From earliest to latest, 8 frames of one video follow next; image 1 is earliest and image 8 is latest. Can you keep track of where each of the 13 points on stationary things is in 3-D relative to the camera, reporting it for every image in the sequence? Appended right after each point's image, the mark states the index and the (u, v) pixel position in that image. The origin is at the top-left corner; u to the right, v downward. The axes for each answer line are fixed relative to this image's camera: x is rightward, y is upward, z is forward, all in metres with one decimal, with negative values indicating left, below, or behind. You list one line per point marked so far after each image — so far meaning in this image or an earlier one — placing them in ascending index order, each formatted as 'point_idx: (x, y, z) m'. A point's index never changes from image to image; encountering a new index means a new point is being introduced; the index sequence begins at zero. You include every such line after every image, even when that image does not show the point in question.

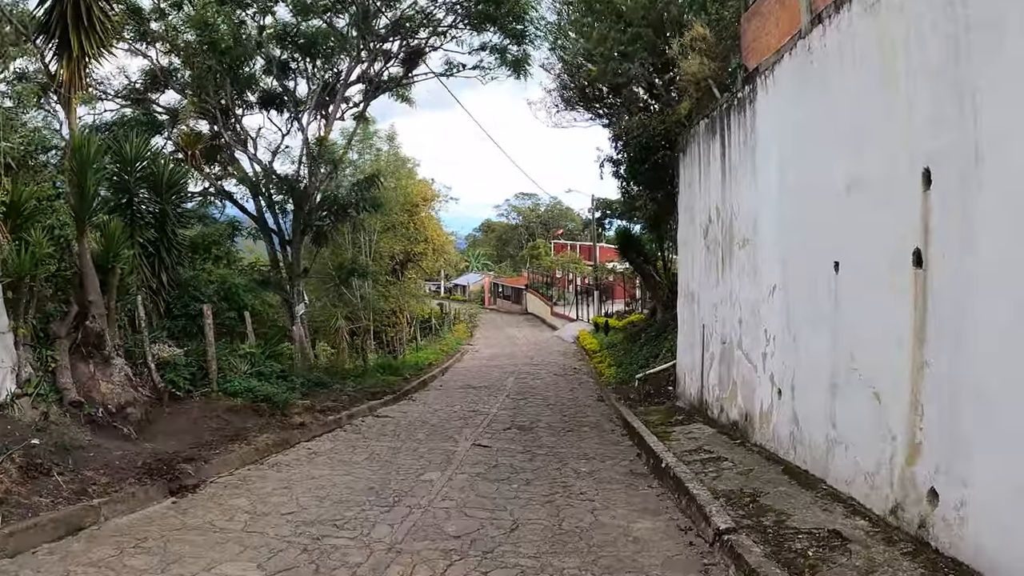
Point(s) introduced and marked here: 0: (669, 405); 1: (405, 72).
0: (+1.9, -1.3, +10.0) m
1: (-1.6, +3.3, +14.0) m
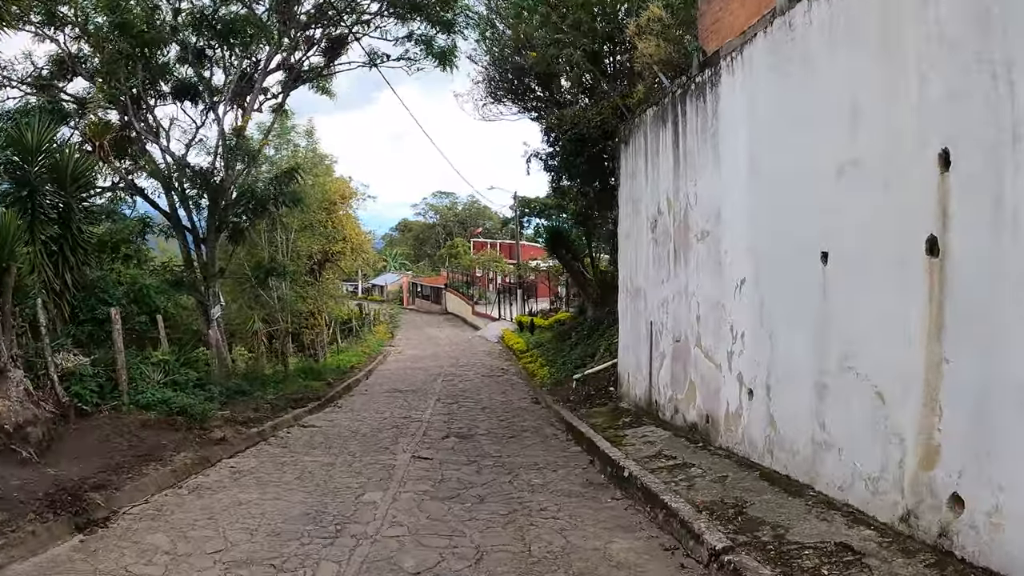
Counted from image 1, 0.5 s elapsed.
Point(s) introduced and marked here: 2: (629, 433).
0: (+1.3, -1.3, +9.7) m
1: (-2.7, +3.3, +13.4) m
2: (+1.3, -1.3, +8.4) m
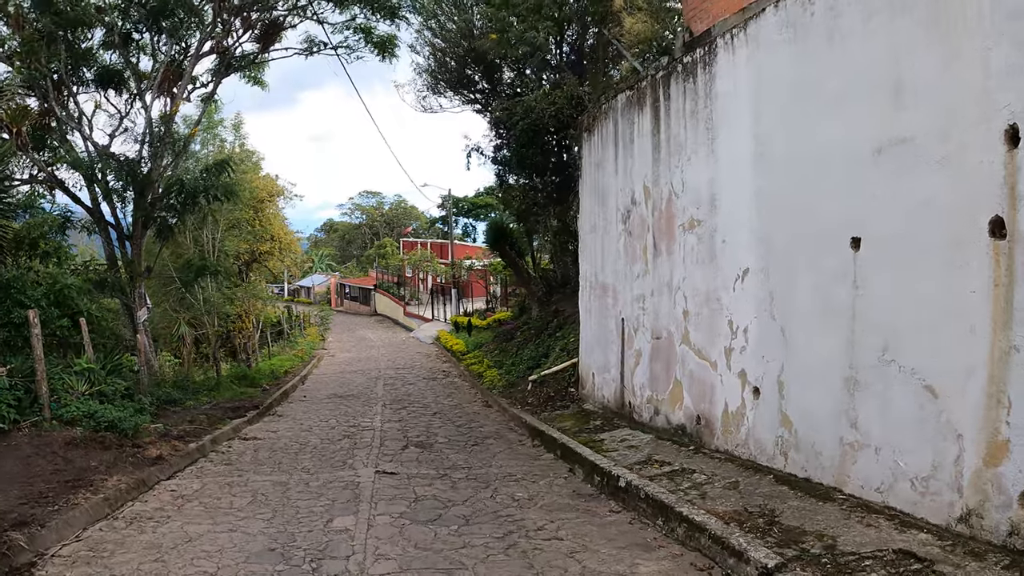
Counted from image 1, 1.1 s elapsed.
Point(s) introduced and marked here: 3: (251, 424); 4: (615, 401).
0: (+0.8, -1.2, +9.3) m
1: (-3.5, +3.3, +12.6) m
2: (+1.0, -1.3, +7.9) m
3: (-2.6, -1.3, +9.2) m
4: (+1.2, -1.1, +9.0) m
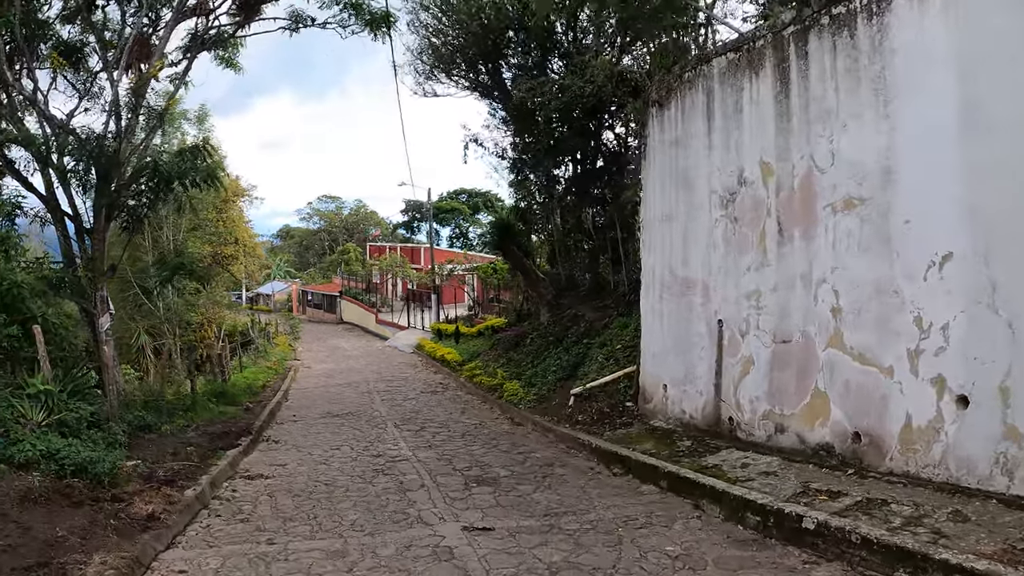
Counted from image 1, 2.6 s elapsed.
0: (+1.2, -1.2, +7.8) m
1: (-3.3, +3.2, +10.9) m
2: (+1.5, -1.2, +6.4) m
3: (-2.2, -1.3, +7.5) m
4: (+1.6, -1.0, +7.5) m
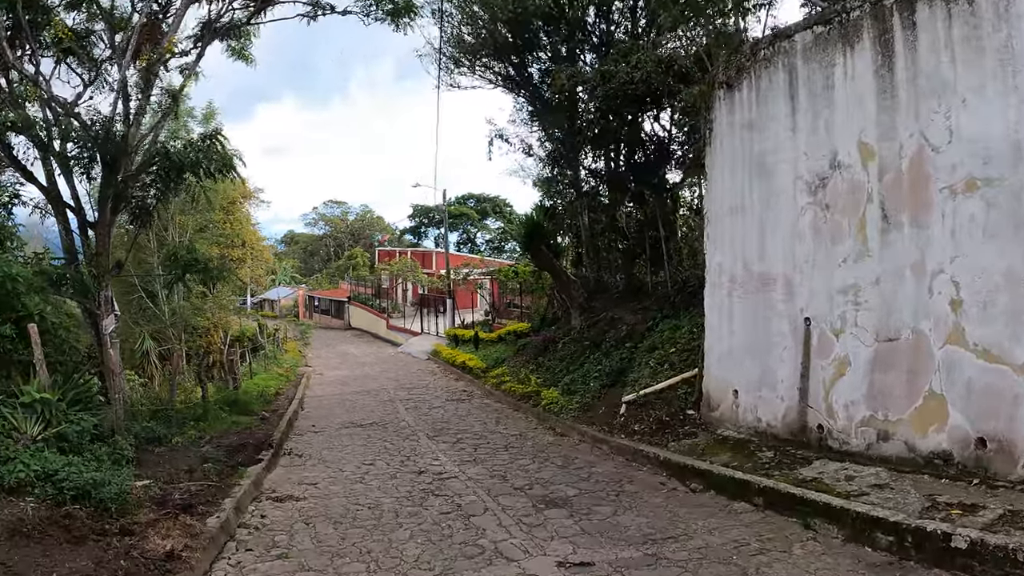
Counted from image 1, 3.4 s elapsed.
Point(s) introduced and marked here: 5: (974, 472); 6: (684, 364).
0: (+1.6, -1.2, +6.9) m
1: (-2.8, +3.2, +10.1) m
2: (+1.9, -1.2, +5.6) m
3: (-1.8, -1.3, +6.7) m
4: (+2.0, -1.0, +6.7) m
5: (+2.6, -1.1, +5.2) m
6: (+1.6, -0.7, +8.5) m
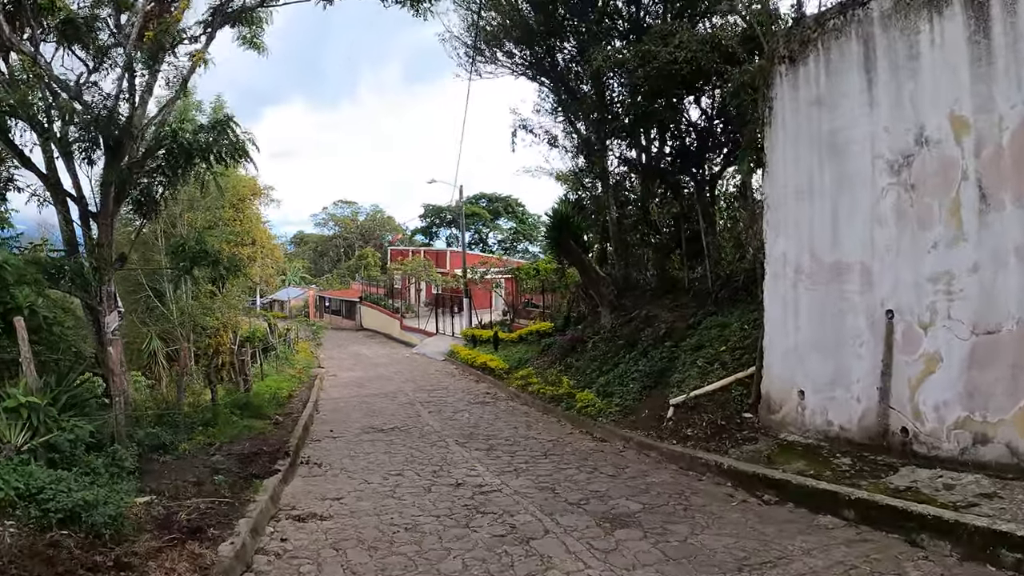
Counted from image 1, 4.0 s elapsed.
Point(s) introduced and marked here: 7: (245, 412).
0: (+1.9, -1.1, +6.2) m
1: (-2.5, +3.3, +9.5) m
2: (+2.2, -1.1, +4.9) m
3: (-1.5, -1.3, +6.0) m
4: (+2.3, -0.9, +6.0) m
5: (+2.9, -1.0, +4.5) m
6: (+1.9, -0.6, +7.8) m
7: (-2.9, -1.3, +9.8) m
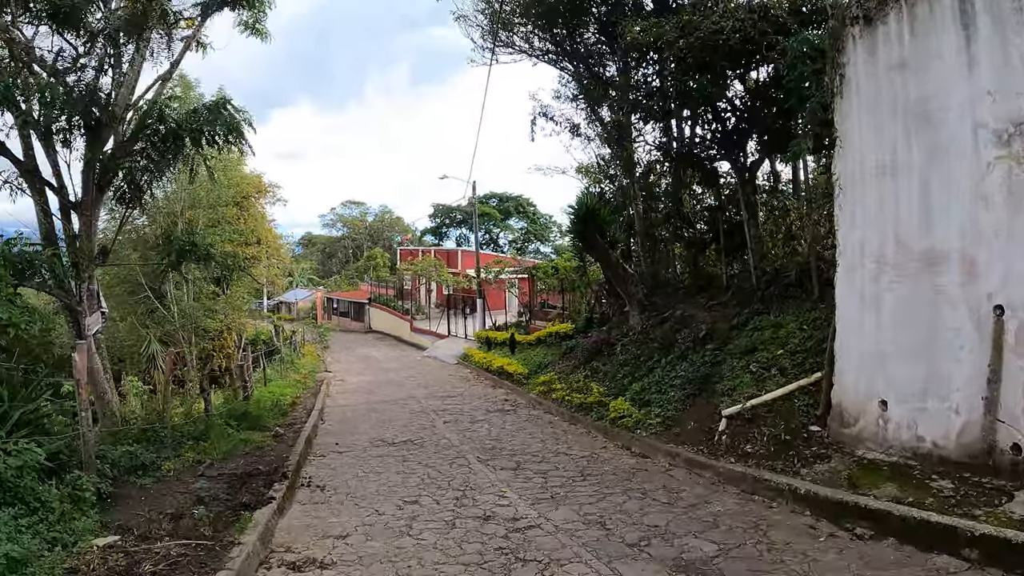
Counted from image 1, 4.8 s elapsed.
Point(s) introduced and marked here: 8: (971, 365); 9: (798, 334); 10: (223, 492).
0: (+2.1, -1.1, +5.3) m
1: (-2.3, +3.3, +8.6) m
2: (+2.4, -1.1, +4.0) m
3: (-1.3, -1.2, +5.1) m
4: (+2.5, -0.9, +5.0) m
5: (+3.1, -1.0, +3.6) m
6: (+2.1, -0.6, +6.8) m
7: (-2.6, -1.3, +8.9) m
8: (+2.5, -0.4, +5.0) m
9: (+2.3, -0.4, +7.3) m
10: (-1.7, -1.2, +5.4) m
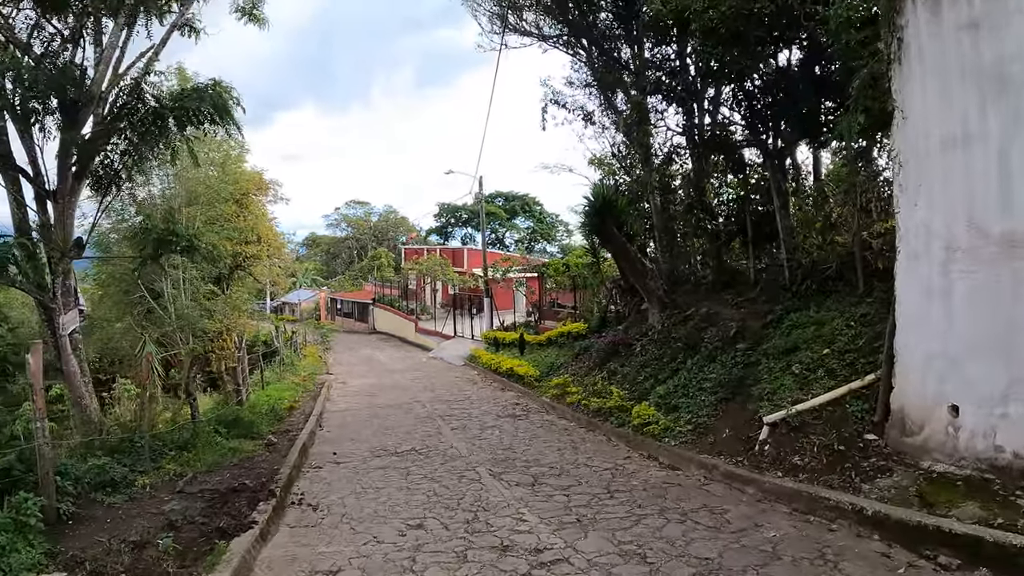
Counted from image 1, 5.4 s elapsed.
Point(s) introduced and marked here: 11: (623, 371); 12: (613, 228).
0: (+2.2, -1.0, +4.6) m
1: (-2.2, +3.3, +7.9) m
2: (+2.5, -1.0, +3.3) m
3: (-1.2, -1.2, +4.4) m
4: (+2.6, -0.8, +4.3) m
5: (+3.2, -0.9, +2.8) m
6: (+2.2, -0.6, +6.1) m
7: (-2.5, -1.3, +8.3) m
8: (+2.6, -0.4, +4.3) m
9: (+2.4, -0.3, +6.6) m
10: (-1.6, -1.1, +4.7) m
11: (+1.2, -0.9, +9.6) m
12: (+1.1, +0.7, +10.7) m
